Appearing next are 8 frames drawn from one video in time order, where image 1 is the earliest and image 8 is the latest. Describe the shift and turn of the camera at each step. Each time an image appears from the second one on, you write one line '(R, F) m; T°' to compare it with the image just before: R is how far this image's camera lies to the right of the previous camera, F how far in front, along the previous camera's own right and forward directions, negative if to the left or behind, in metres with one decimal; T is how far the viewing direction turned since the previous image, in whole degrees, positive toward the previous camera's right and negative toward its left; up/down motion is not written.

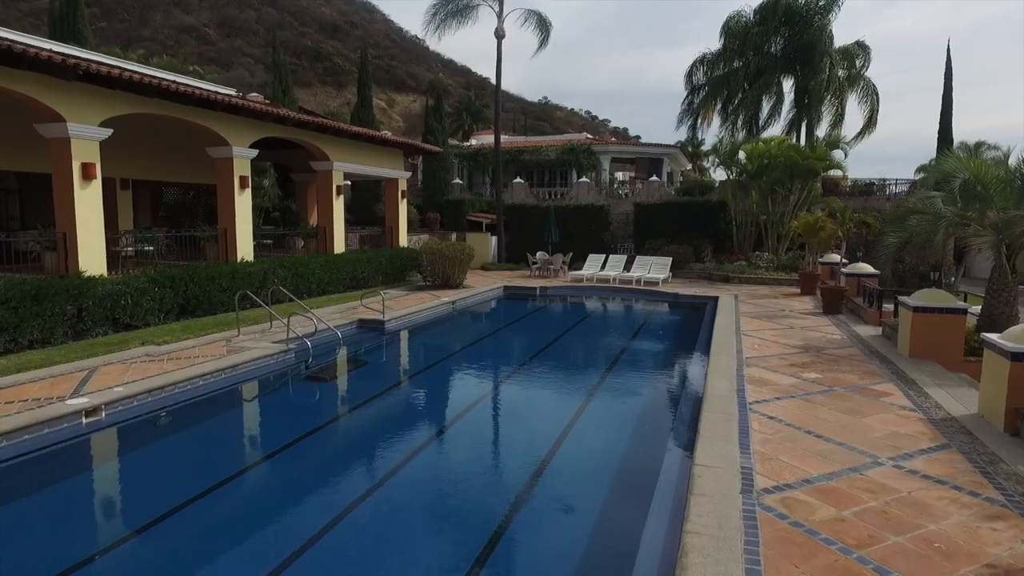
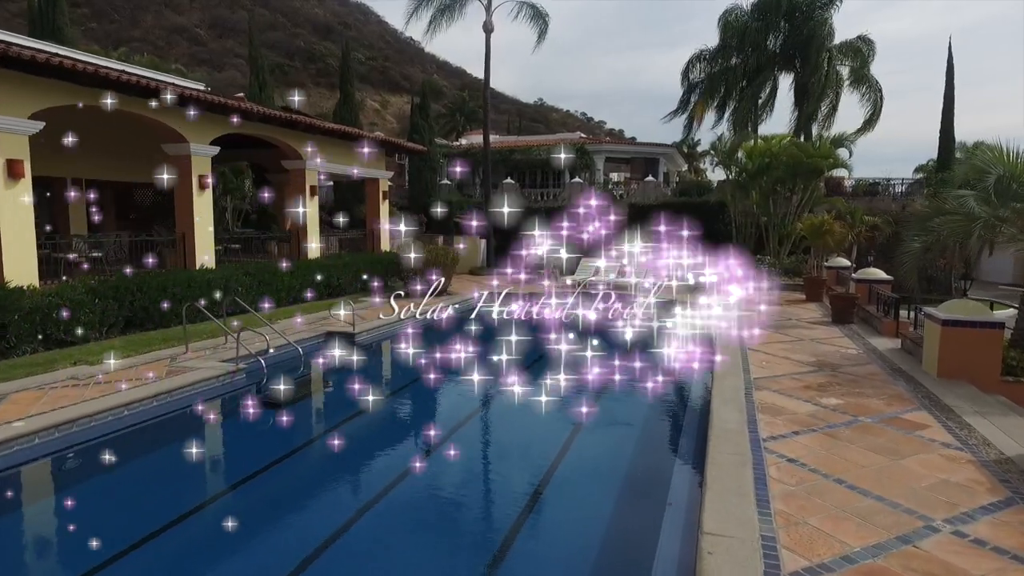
(+0.2, +1.0) m; 0°
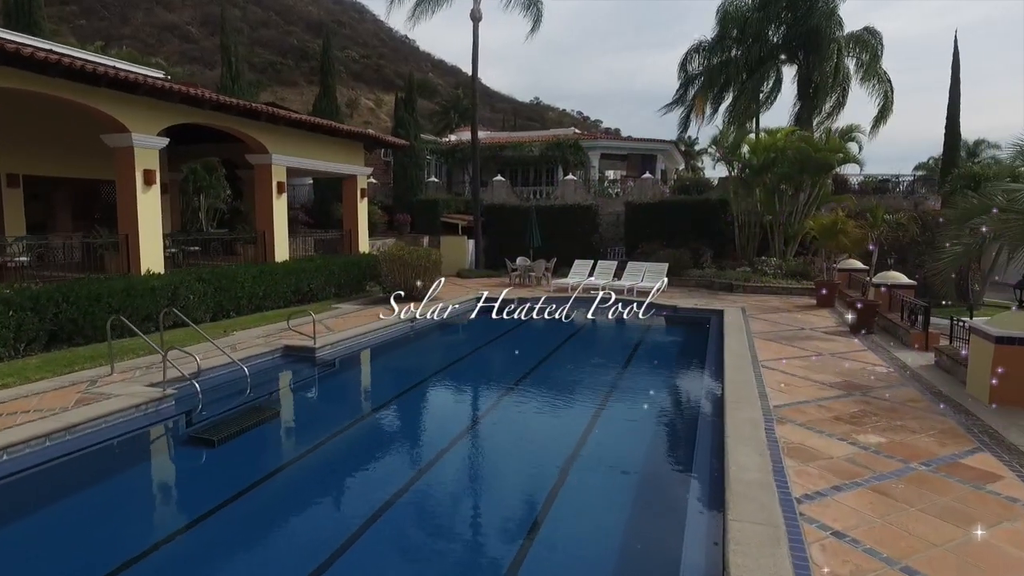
(+0.2, +1.1) m; 0°
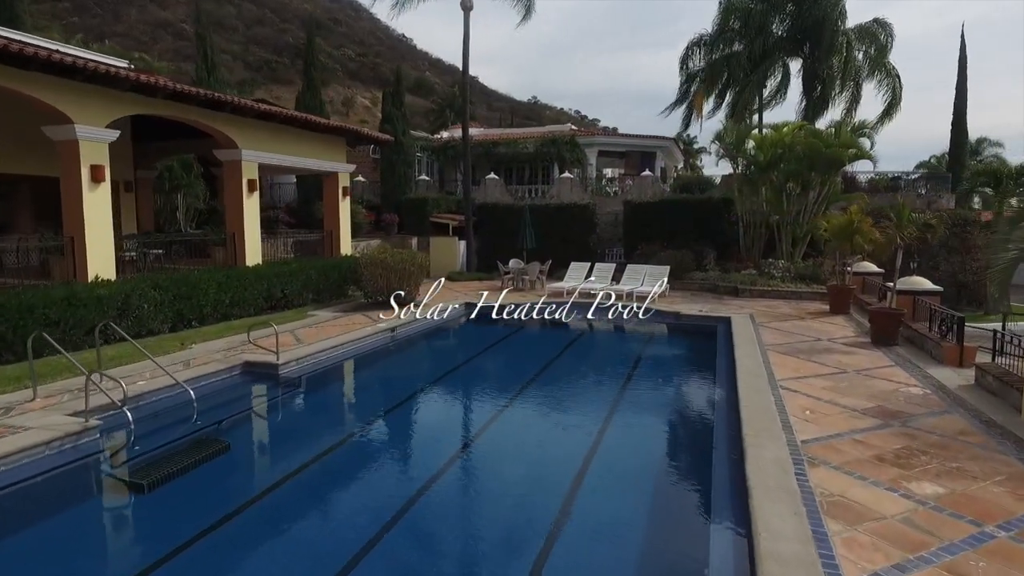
(+0.1, +0.9) m; 0°
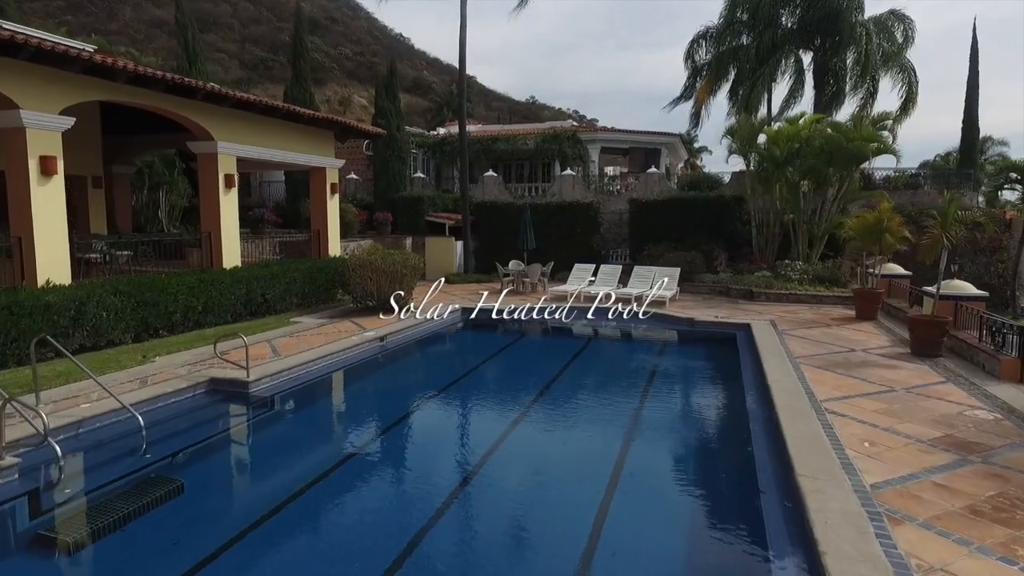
(0.0, +1.0) m; 0°
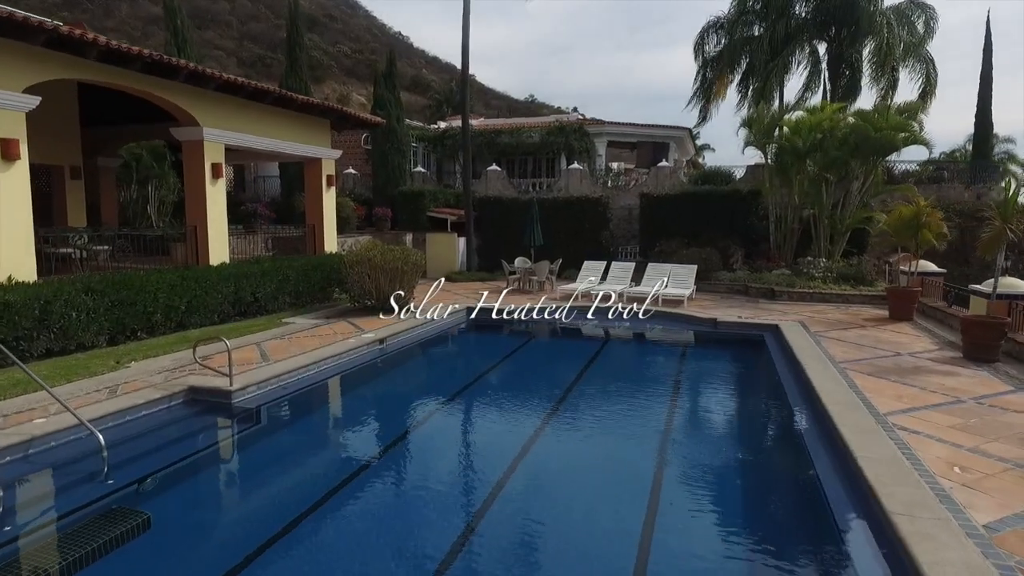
(-0.2, +0.8) m; 0°
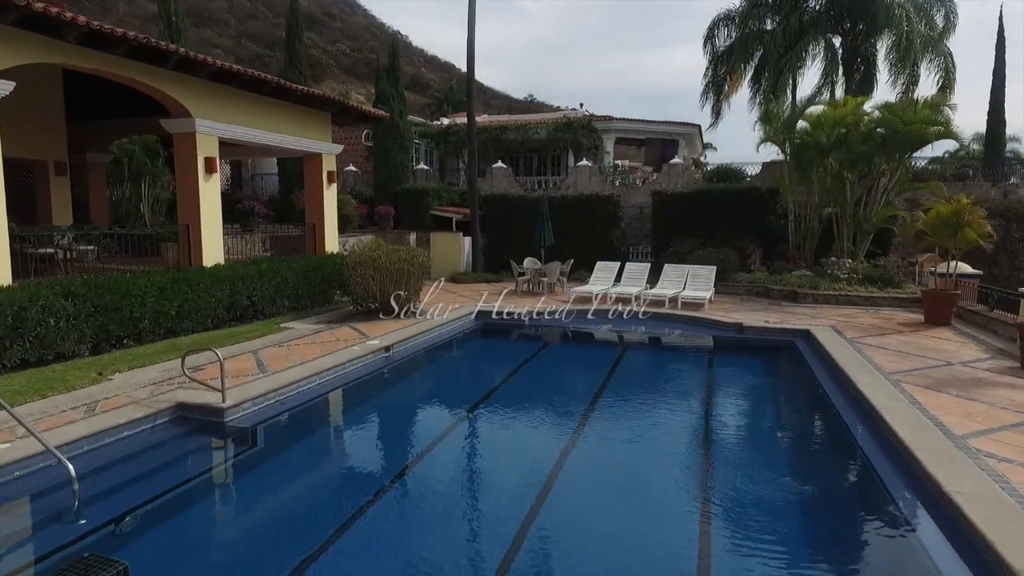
(-0.2, +0.6) m; 0°
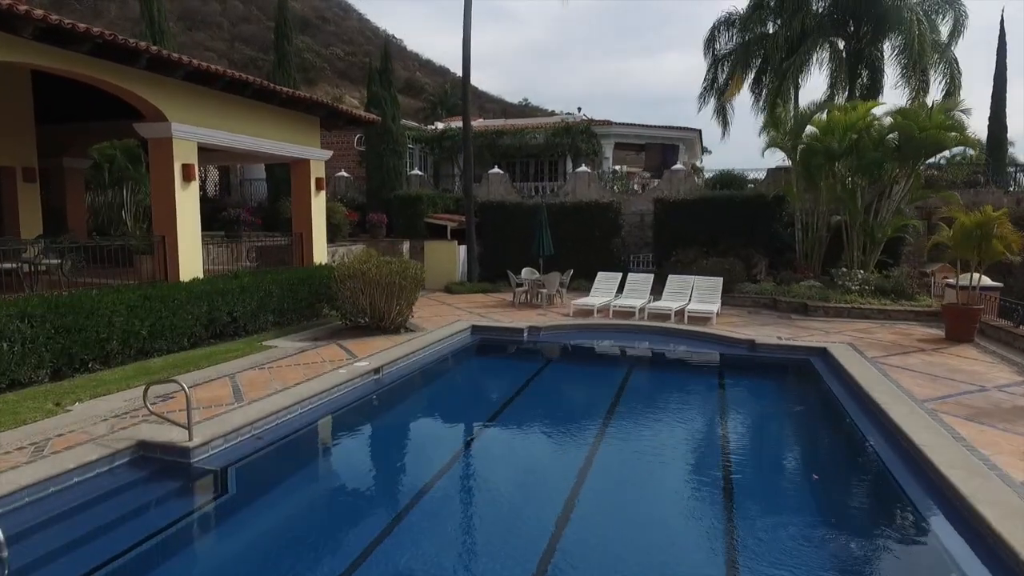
(-0.1, +0.6) m; 0°
